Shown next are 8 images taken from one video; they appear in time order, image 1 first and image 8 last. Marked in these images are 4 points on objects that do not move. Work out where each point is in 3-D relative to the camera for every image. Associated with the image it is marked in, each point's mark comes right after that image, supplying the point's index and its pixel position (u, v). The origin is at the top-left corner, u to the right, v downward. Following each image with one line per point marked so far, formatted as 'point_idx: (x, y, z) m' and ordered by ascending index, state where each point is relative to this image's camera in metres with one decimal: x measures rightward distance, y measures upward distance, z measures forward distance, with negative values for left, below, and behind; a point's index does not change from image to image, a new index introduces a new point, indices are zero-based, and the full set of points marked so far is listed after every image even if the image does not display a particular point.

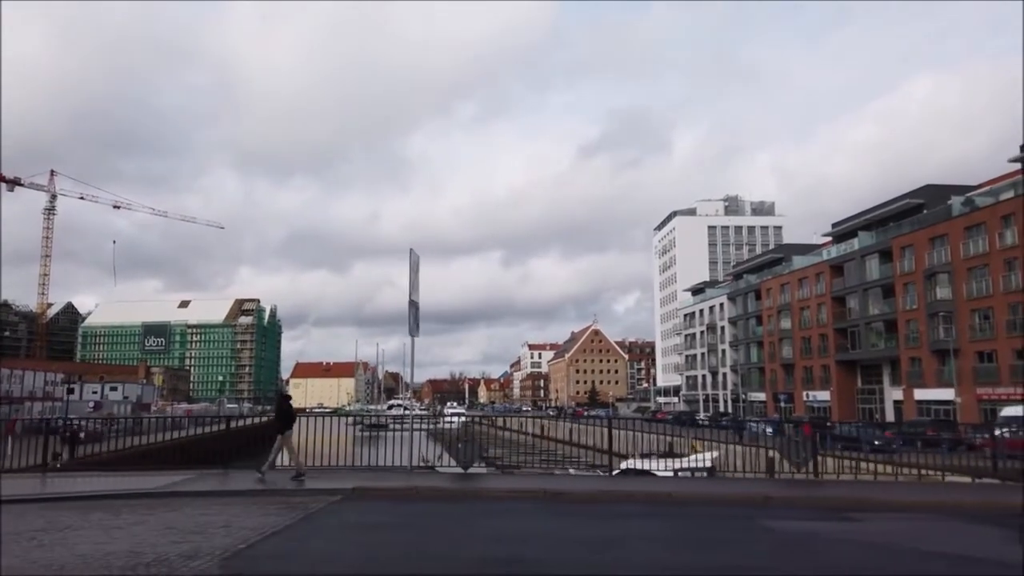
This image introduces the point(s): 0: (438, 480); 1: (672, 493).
0: (-1.0, -2.7, +11.1) m
1: (+2.0, -2.5, +9.6) m
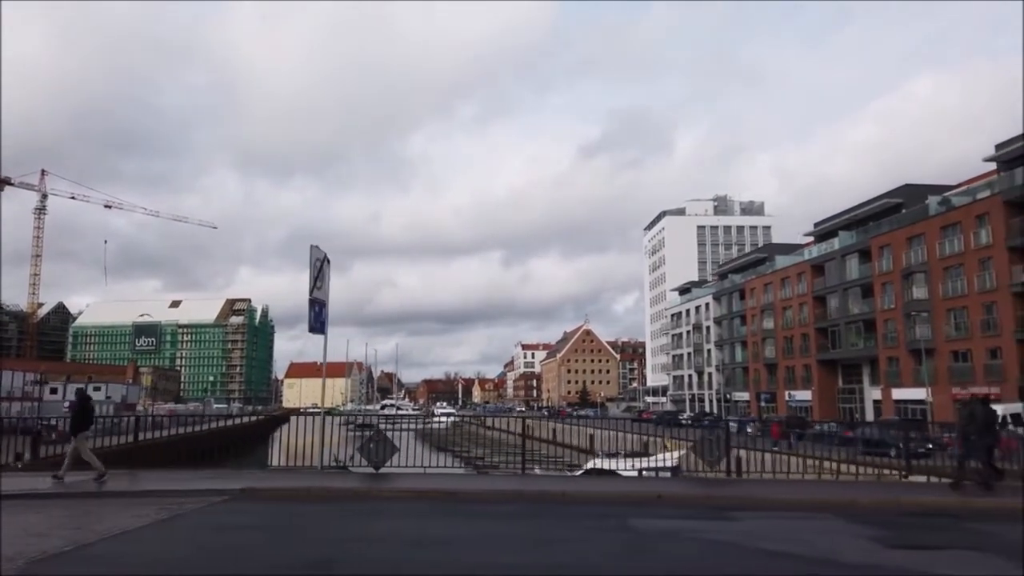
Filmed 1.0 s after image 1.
0: (-2.3, -2.7, +11.0) m
1: (+0.7, -2.5, +9.5) m
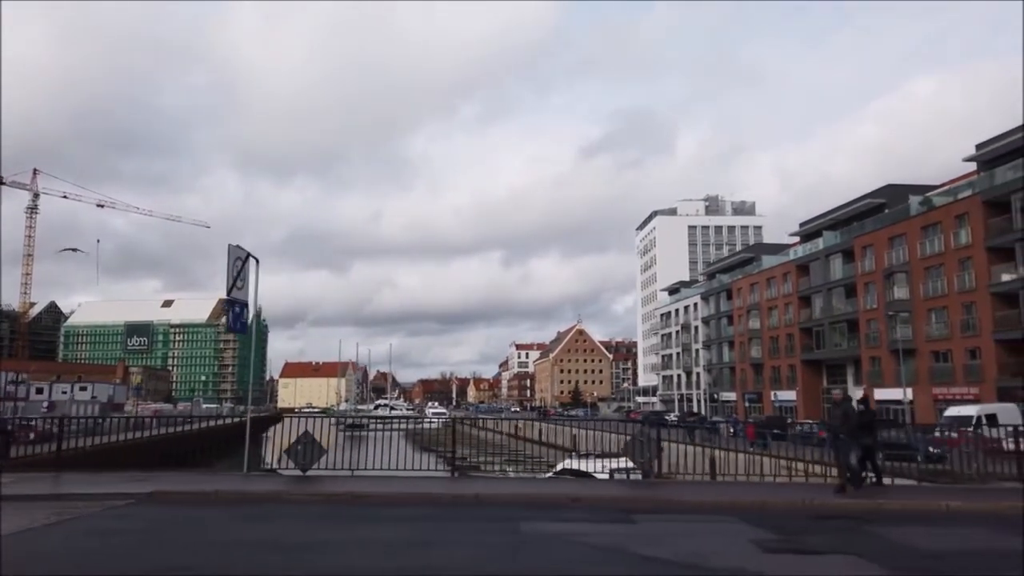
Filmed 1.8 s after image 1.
0: (-3.4, -2.7, +10.8) m
1: (-0.4, -2.5, +9.3) m
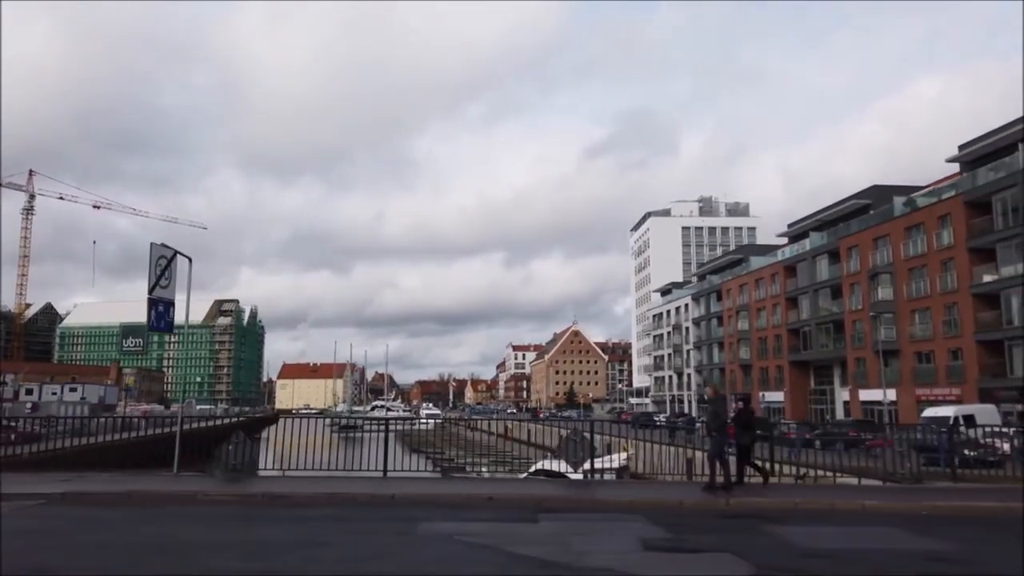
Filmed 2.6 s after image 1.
0: (-4.3, -2.7, +10.8) m
1: (-1.3, -2.5, +9.3) m
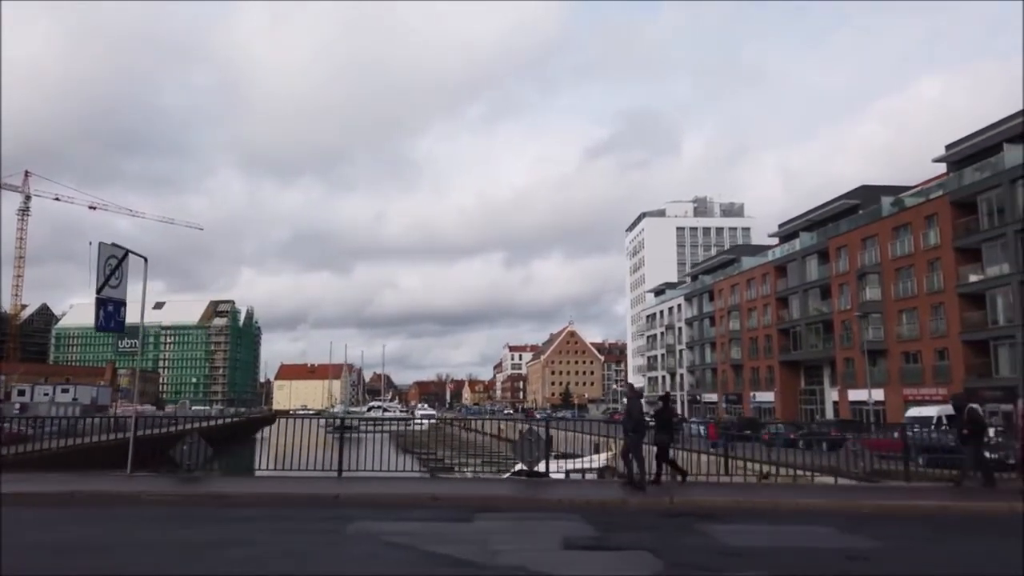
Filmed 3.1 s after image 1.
0: (-5.0, -2.7, +10.8) m
1: (-2.0, -2.5, +9.3) m
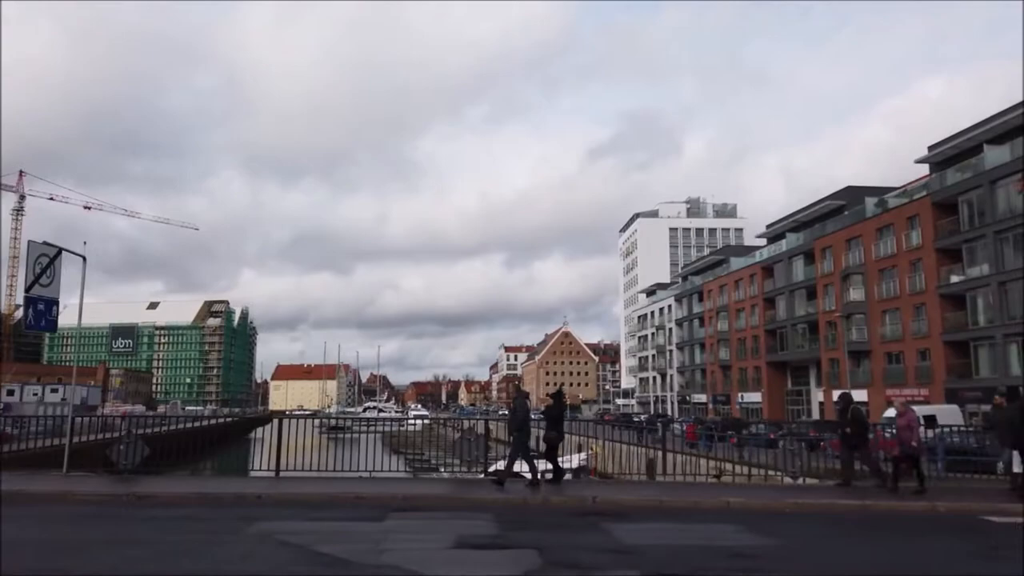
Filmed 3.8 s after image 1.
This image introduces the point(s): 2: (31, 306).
0: (-5.9, -2.7, +10.8) m
1: (-2.9, -2.5, +9.3) m
2: (-6.2, -0.2, +10.0) m
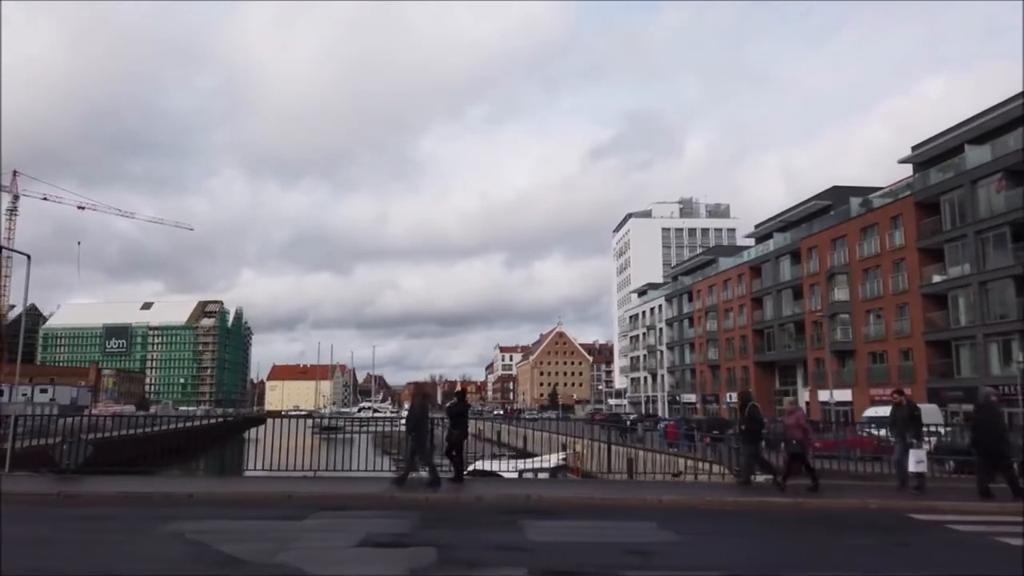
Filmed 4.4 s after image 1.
0: (-6.7, -2.7, +10.8) m
1: (-3.7, -2.5, +9.3) m
2: (-6.9, -0.2, +10.0) m
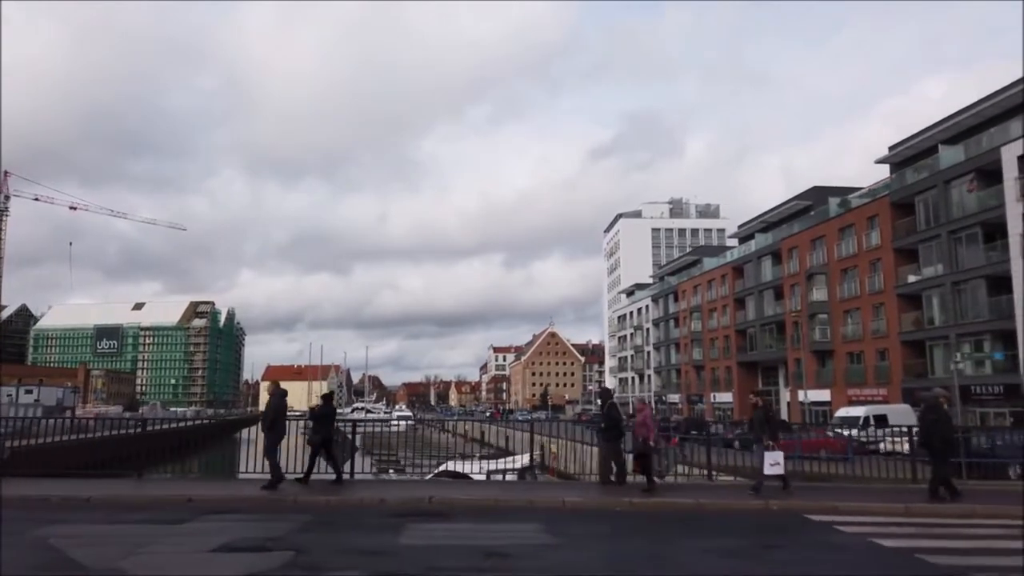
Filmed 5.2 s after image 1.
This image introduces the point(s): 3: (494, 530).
0: (-7.8, -2.7, +10.7) m
1: (-4.8, -2.5, +9.2) m
2: (-8.1, -0.2, +10.0) m
3: (-0.1, -2.2, +7.2) m
